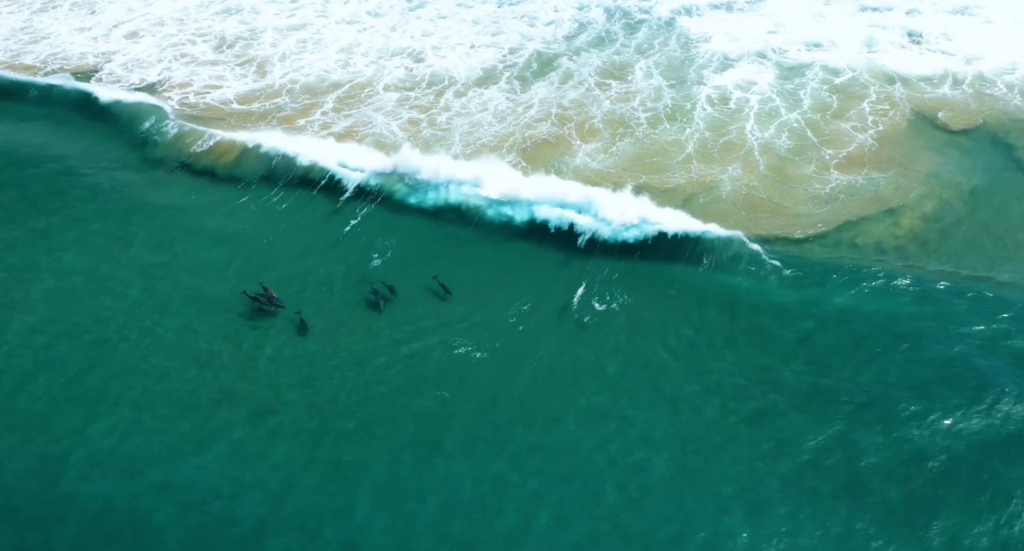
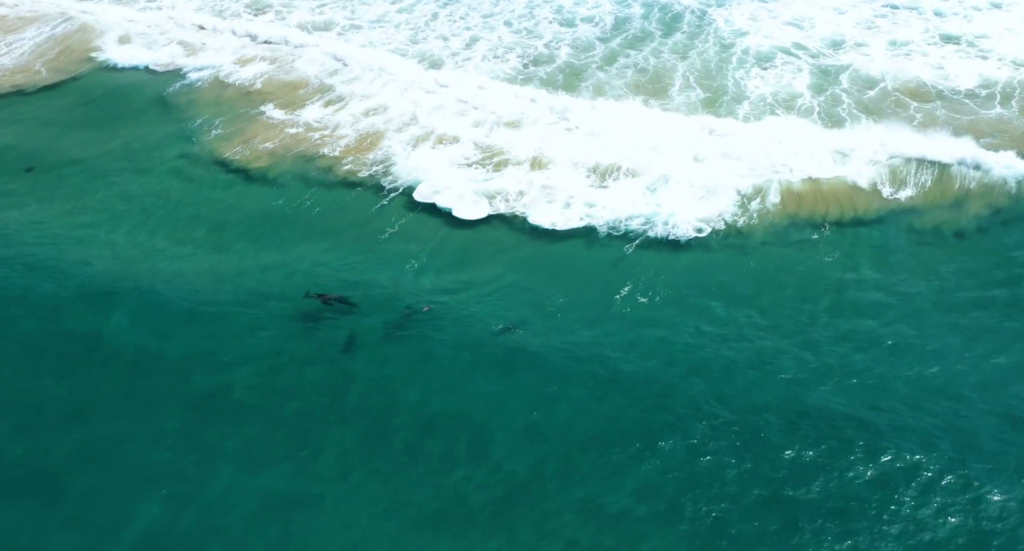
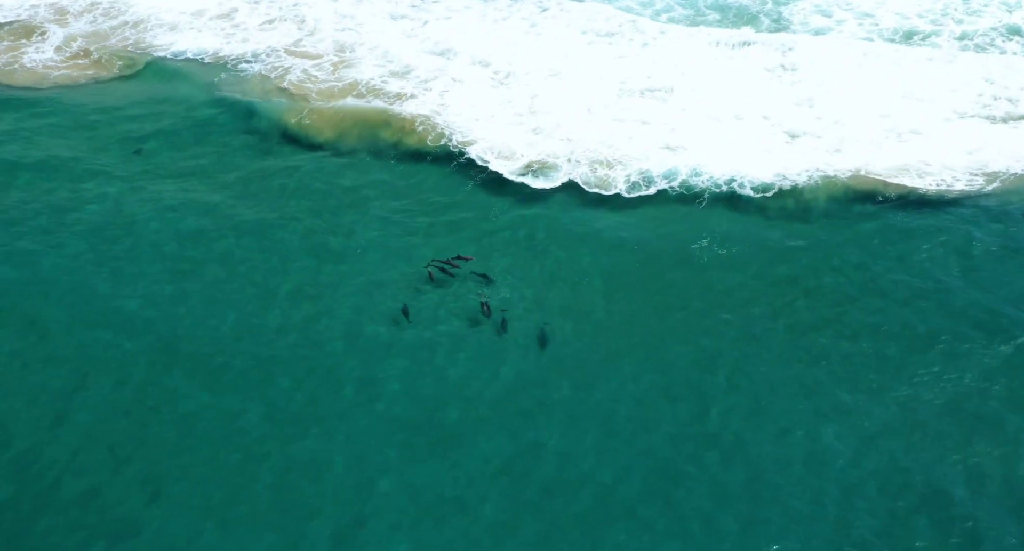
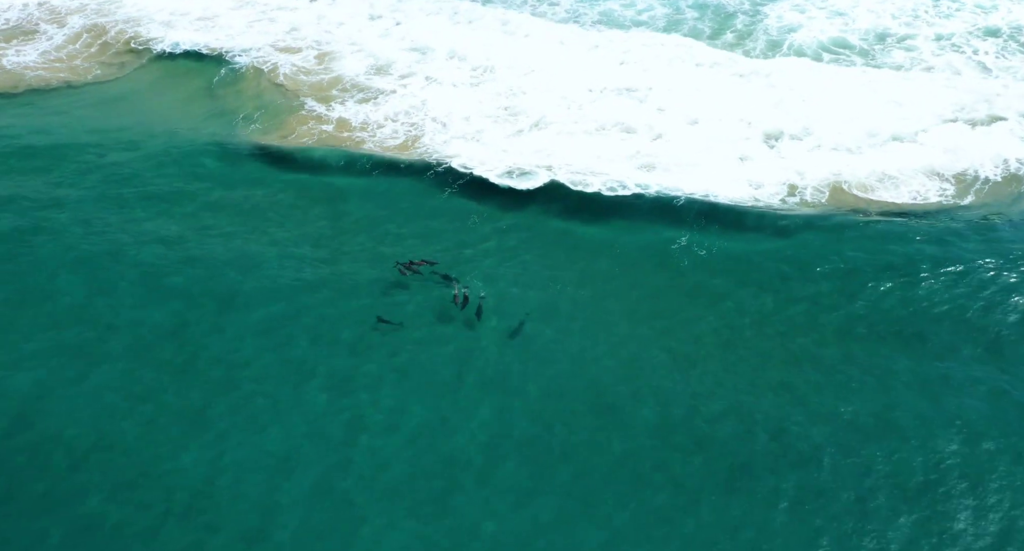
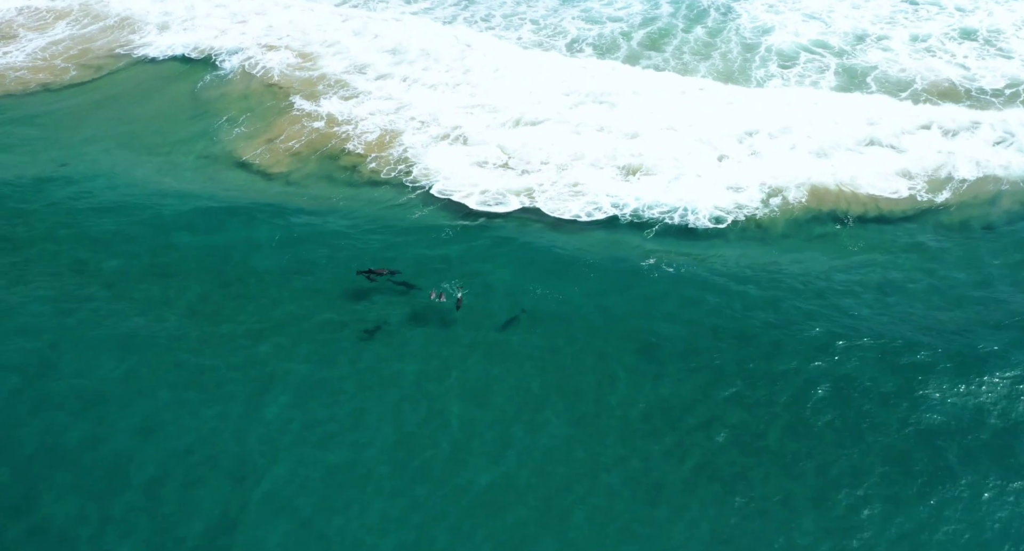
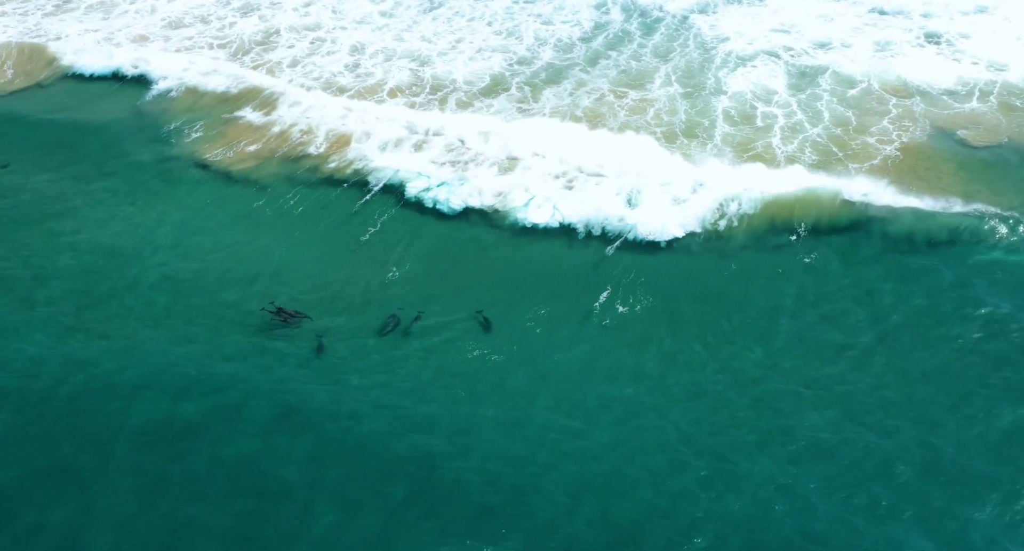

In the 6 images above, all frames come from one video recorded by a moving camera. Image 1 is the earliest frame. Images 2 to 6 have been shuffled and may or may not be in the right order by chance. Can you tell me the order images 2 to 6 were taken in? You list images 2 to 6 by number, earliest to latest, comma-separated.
6, 2, 5, 4, 3
